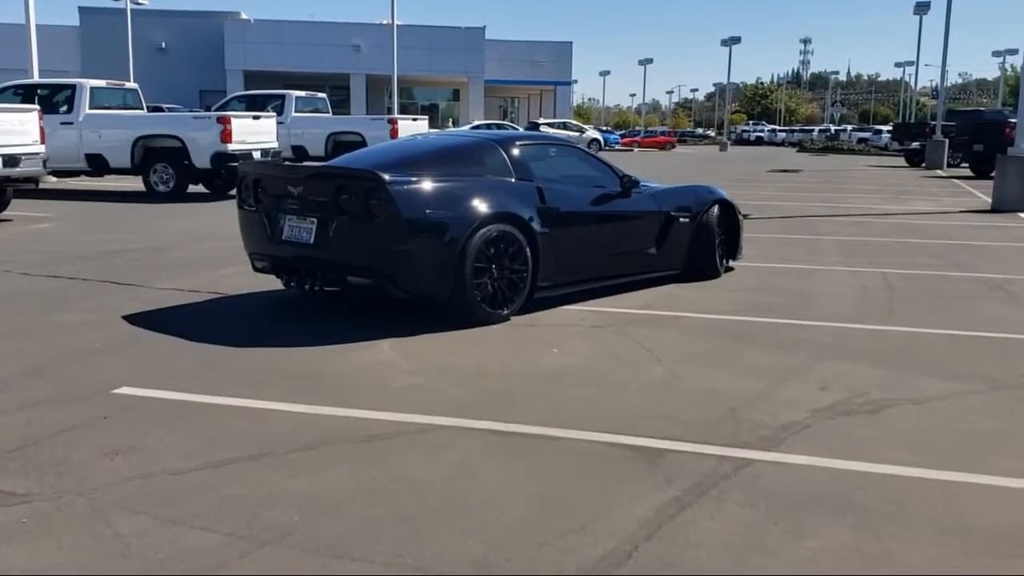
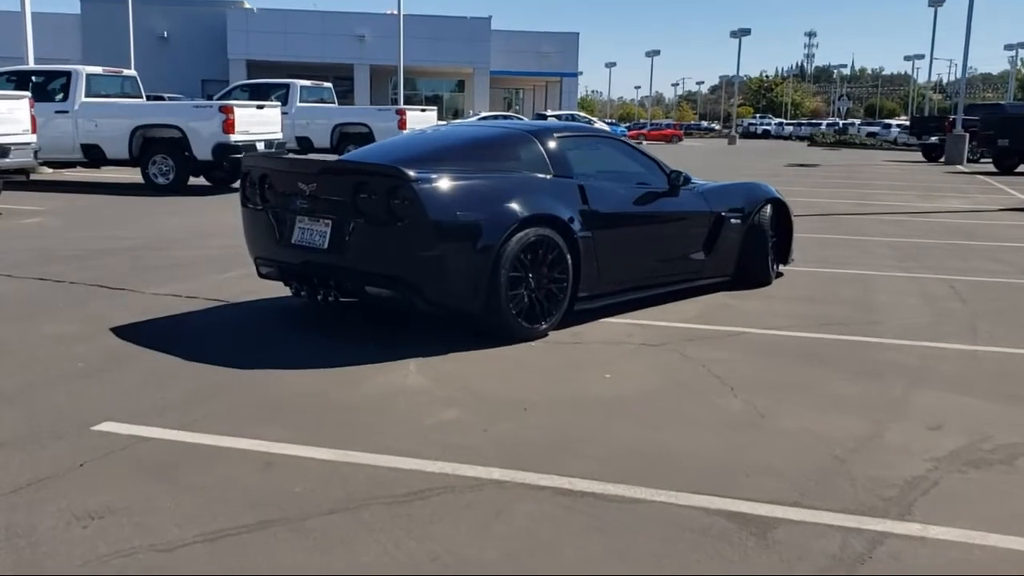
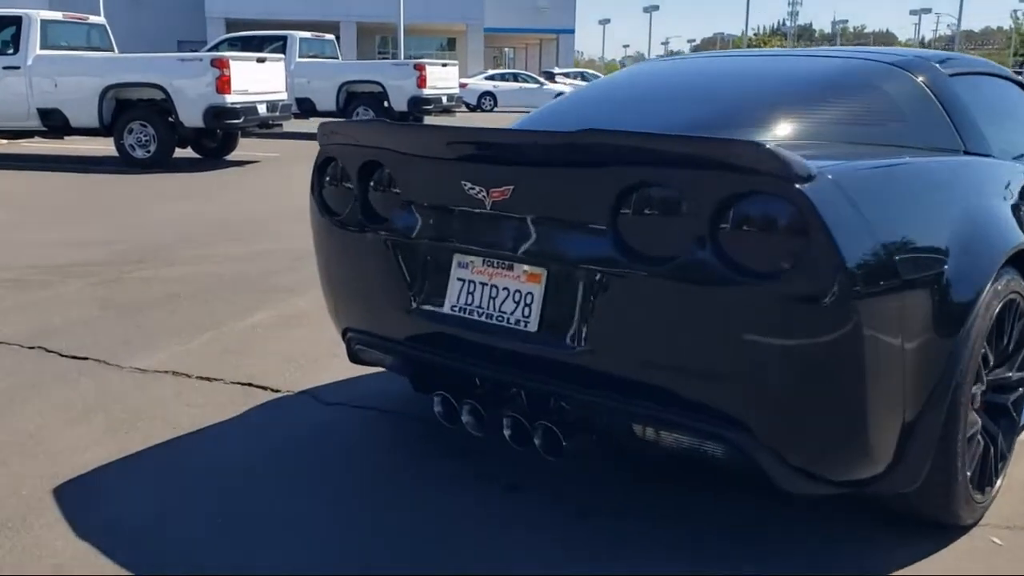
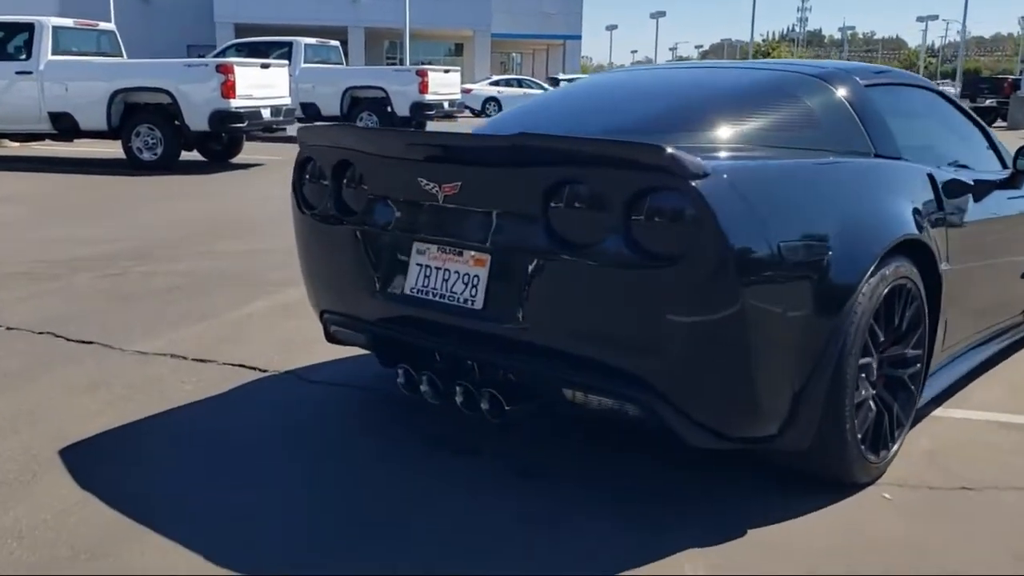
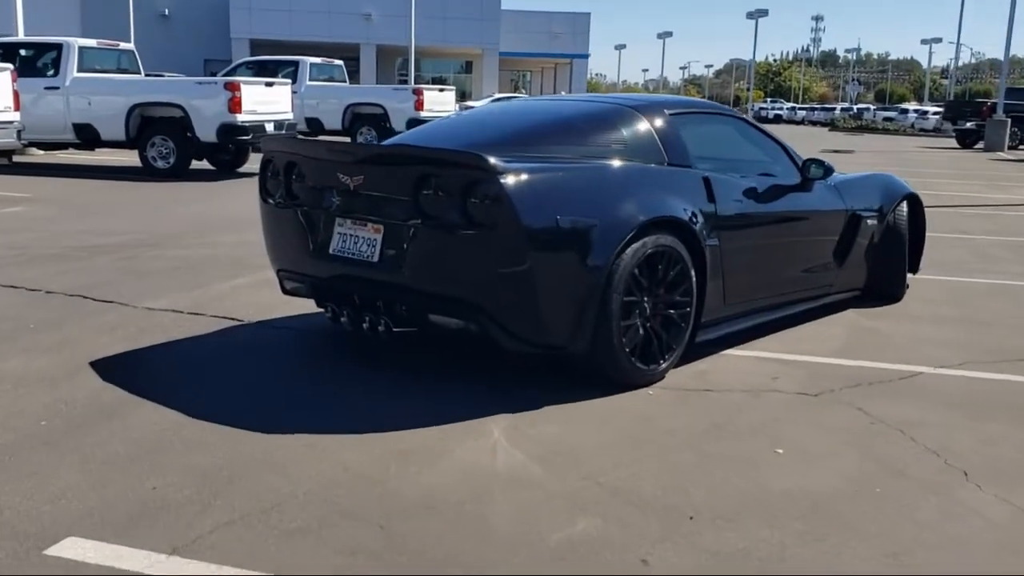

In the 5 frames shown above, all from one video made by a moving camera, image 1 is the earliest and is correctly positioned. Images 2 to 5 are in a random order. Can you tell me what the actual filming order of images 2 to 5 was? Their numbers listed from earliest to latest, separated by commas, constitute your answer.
2, 5, 4, 3
